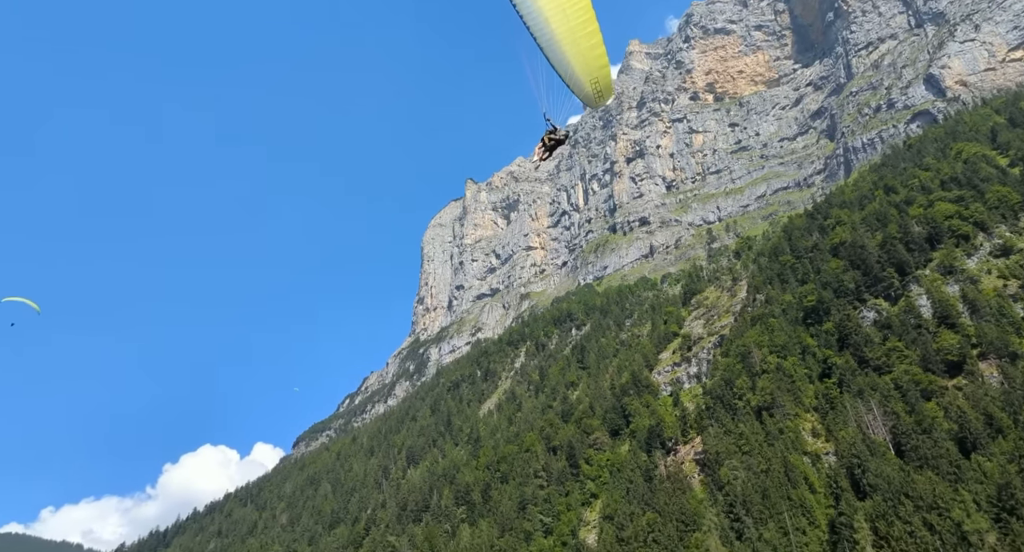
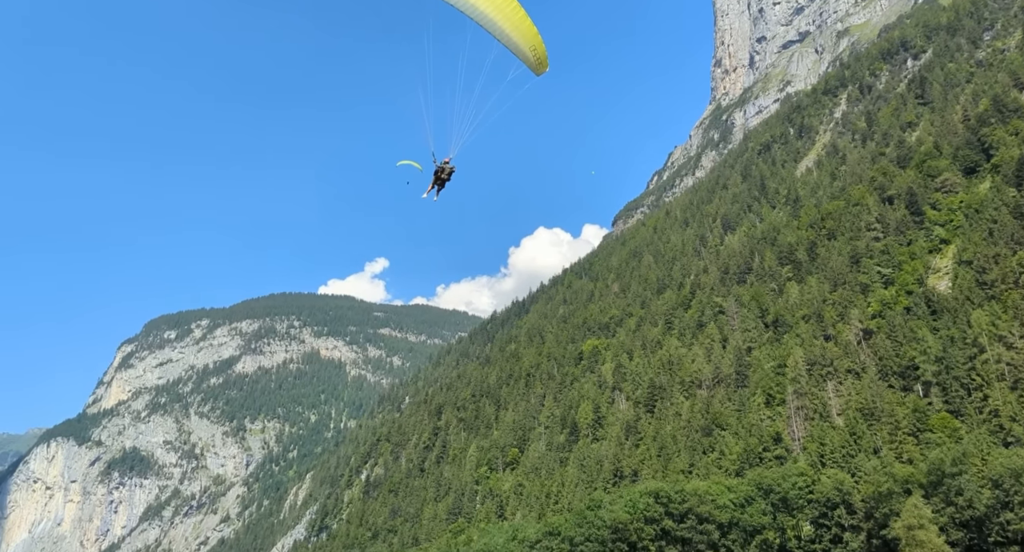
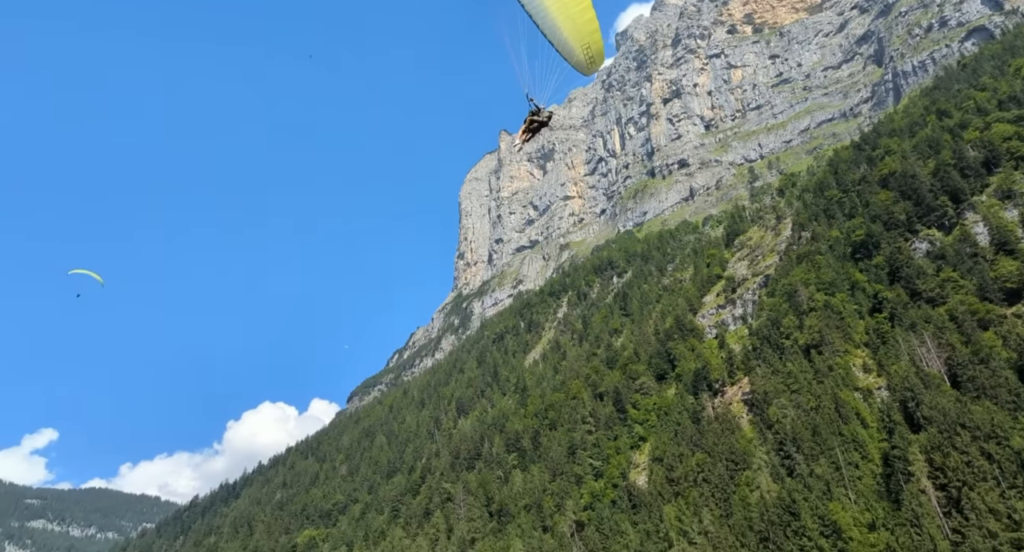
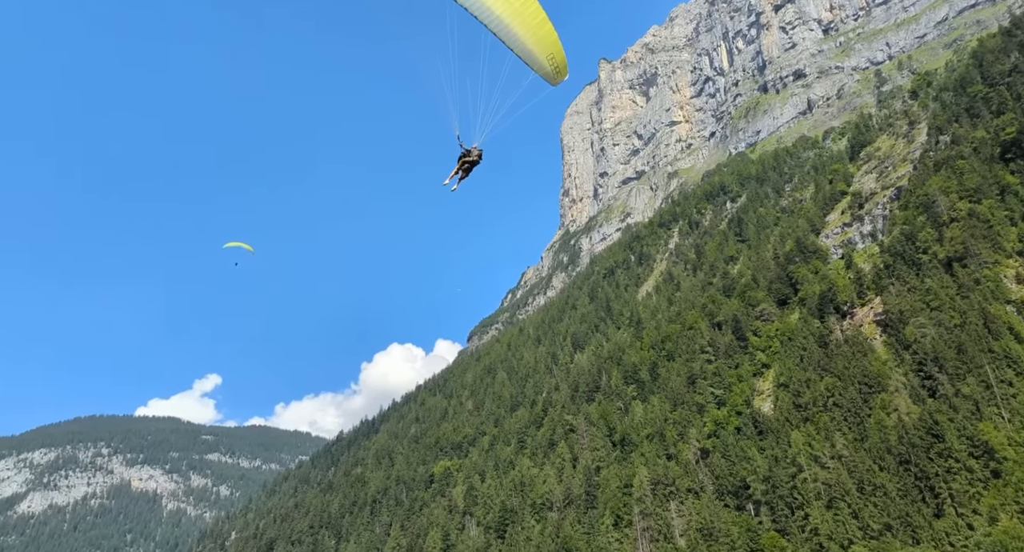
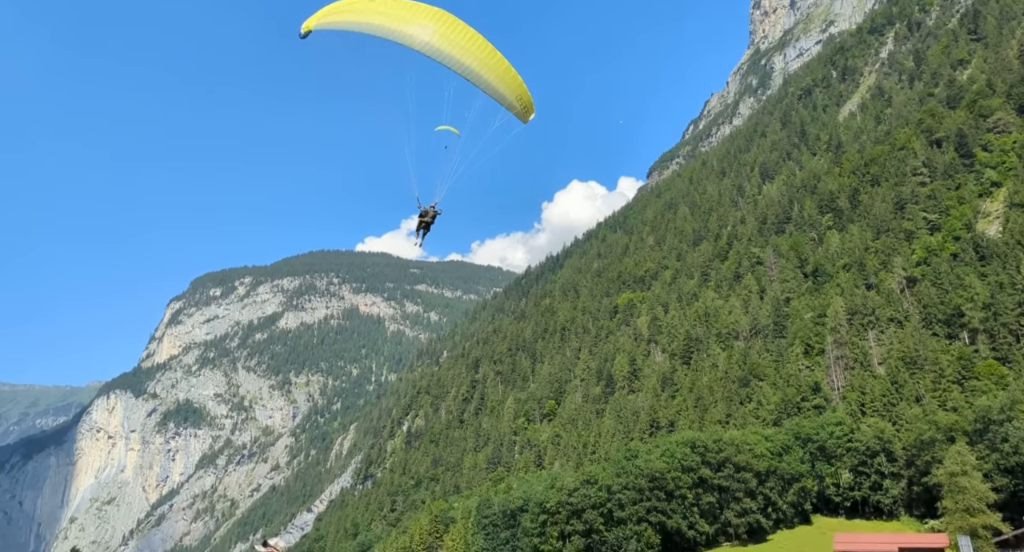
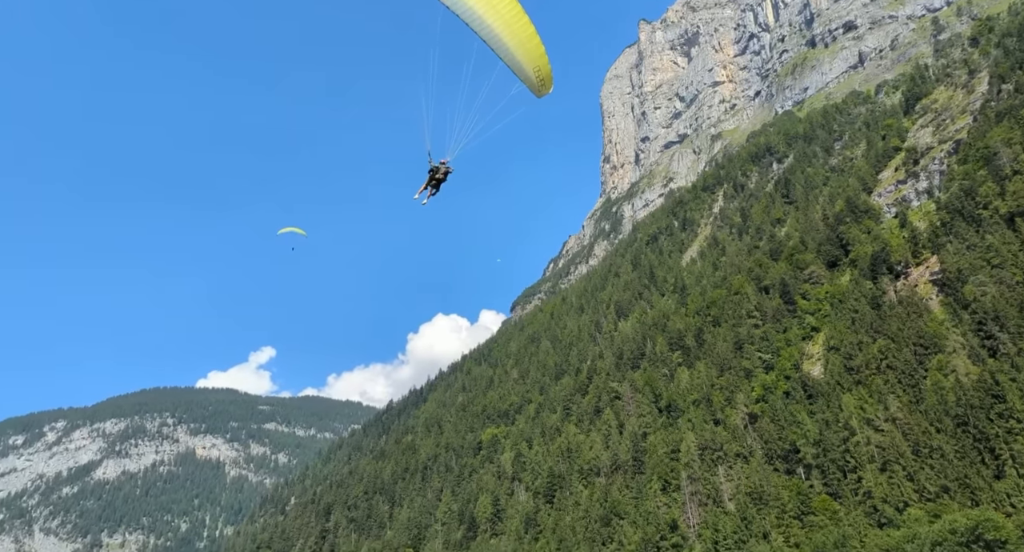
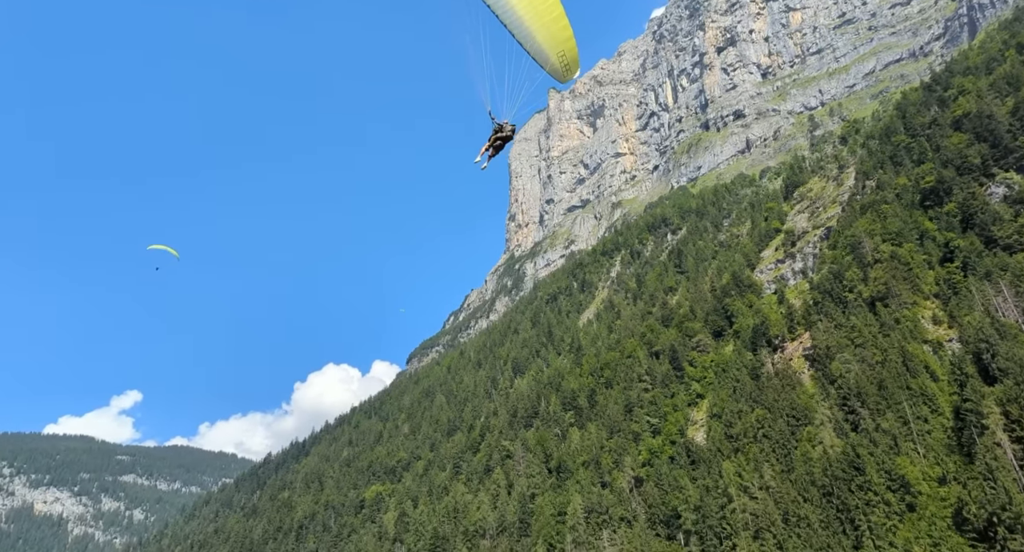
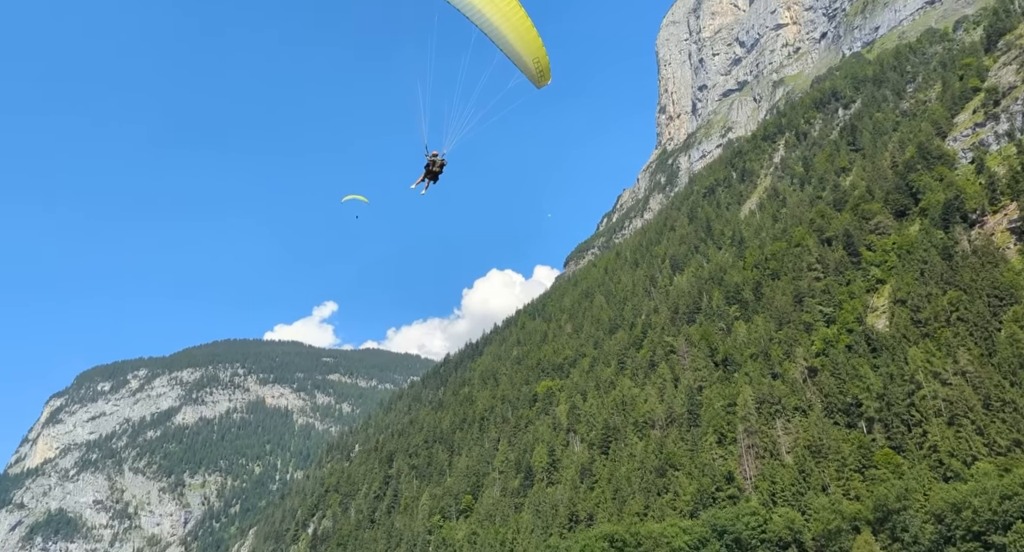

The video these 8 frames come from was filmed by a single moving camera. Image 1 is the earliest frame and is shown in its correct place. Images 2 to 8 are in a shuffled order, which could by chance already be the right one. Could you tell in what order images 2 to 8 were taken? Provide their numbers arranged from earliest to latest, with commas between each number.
3, 7, 4, 6, 8, 2, 5
